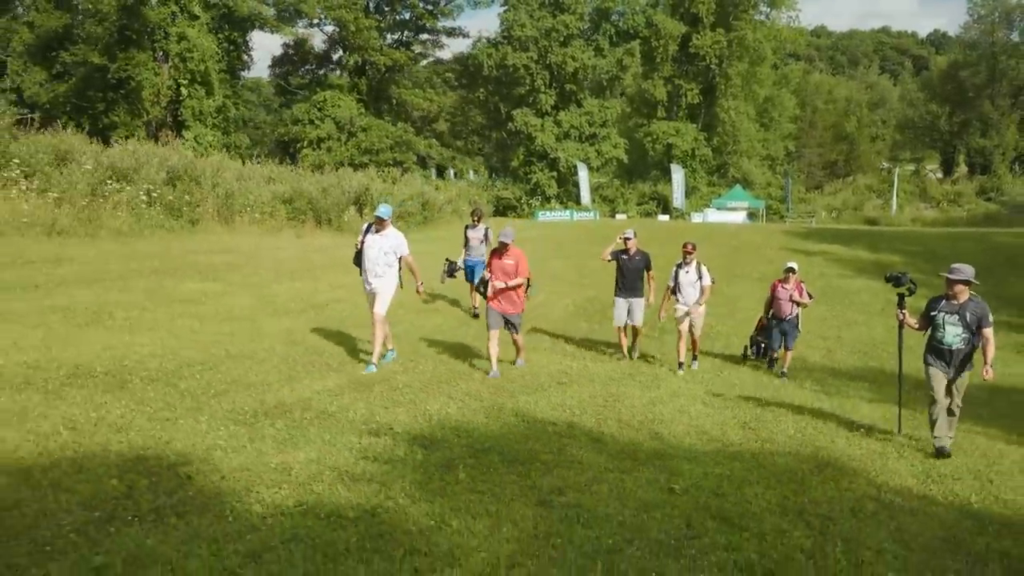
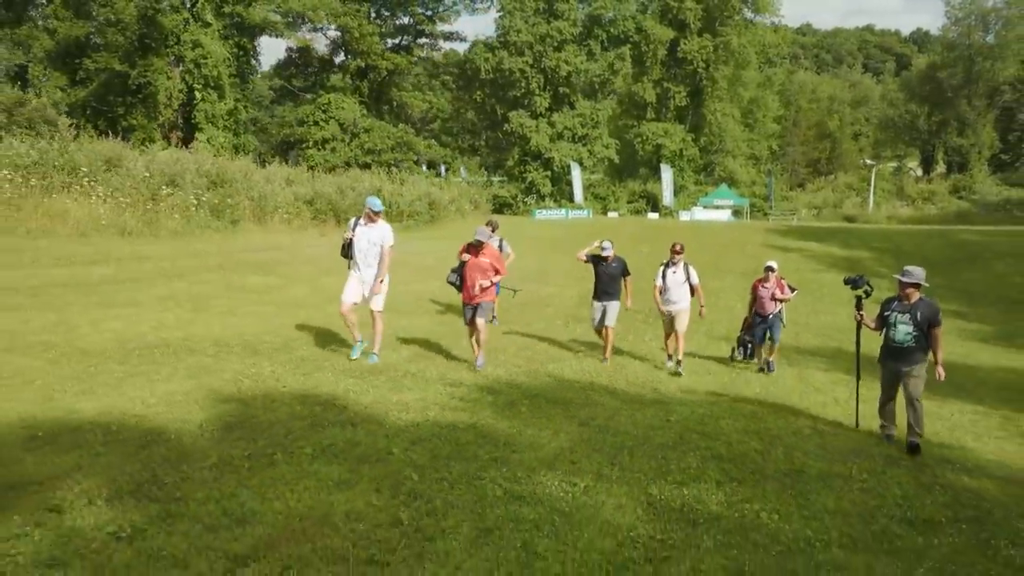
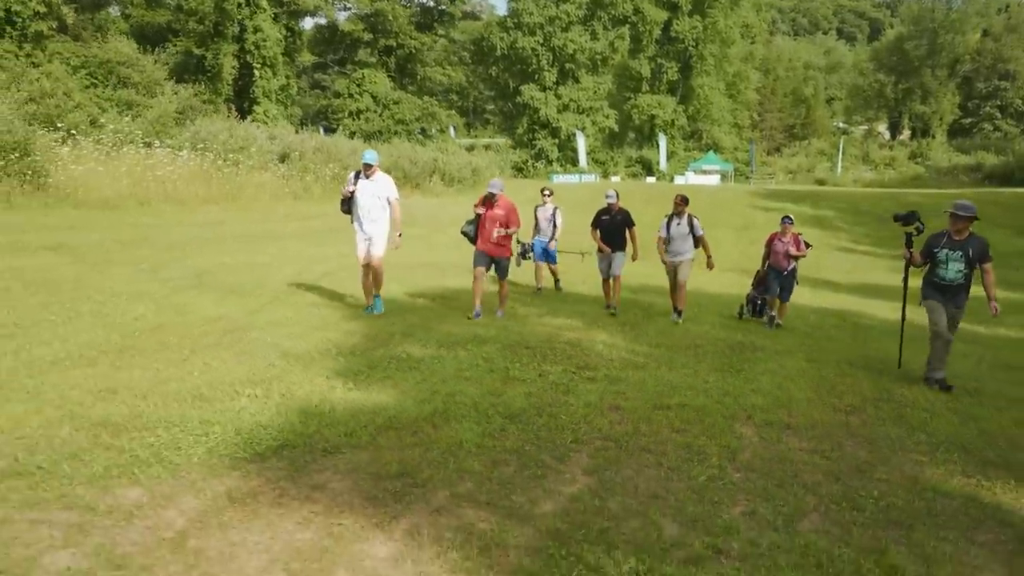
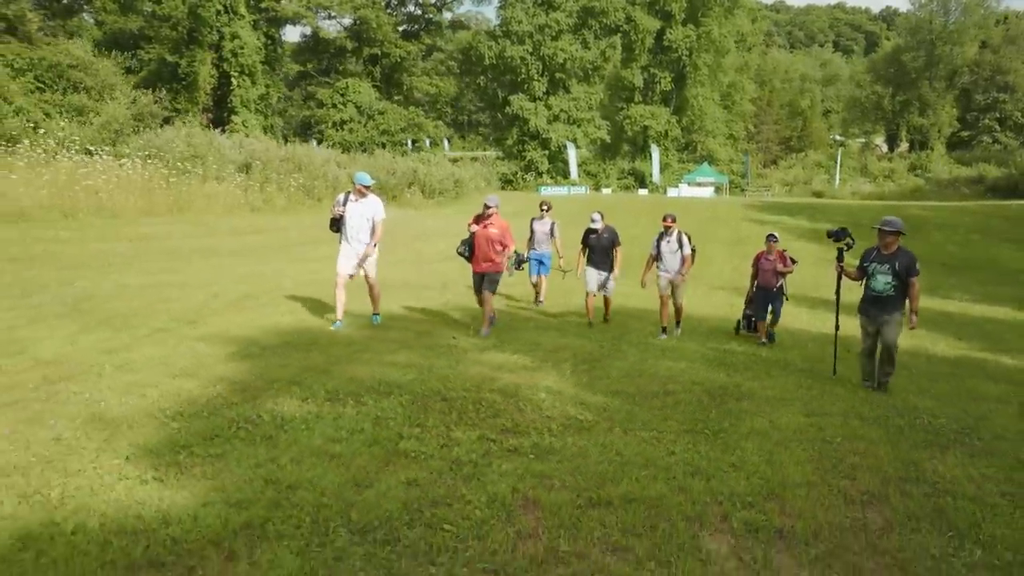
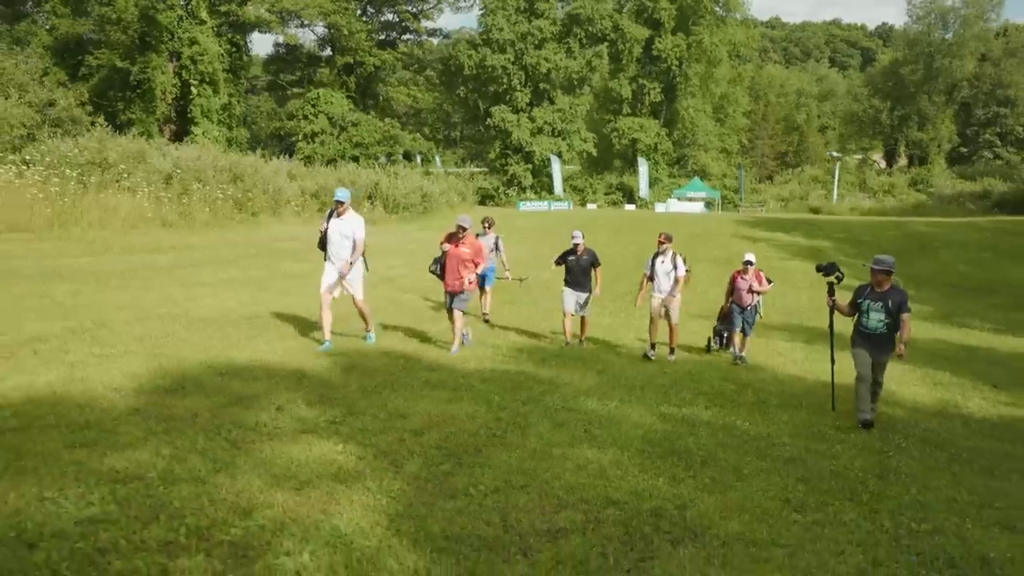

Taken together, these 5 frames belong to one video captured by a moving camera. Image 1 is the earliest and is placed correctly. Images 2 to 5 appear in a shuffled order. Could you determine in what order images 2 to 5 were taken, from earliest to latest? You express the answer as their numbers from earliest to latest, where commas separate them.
2, 5, 4, 3
